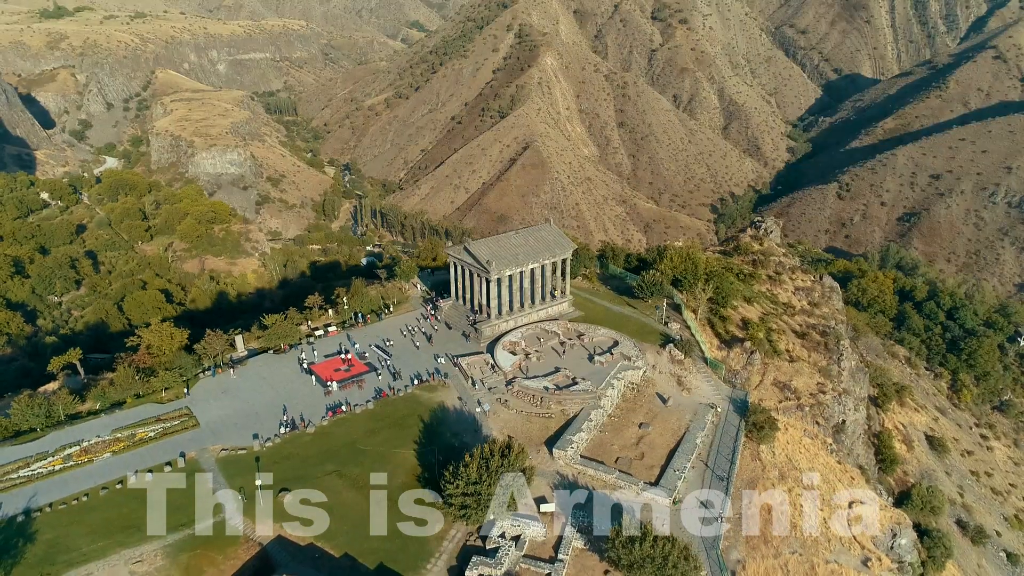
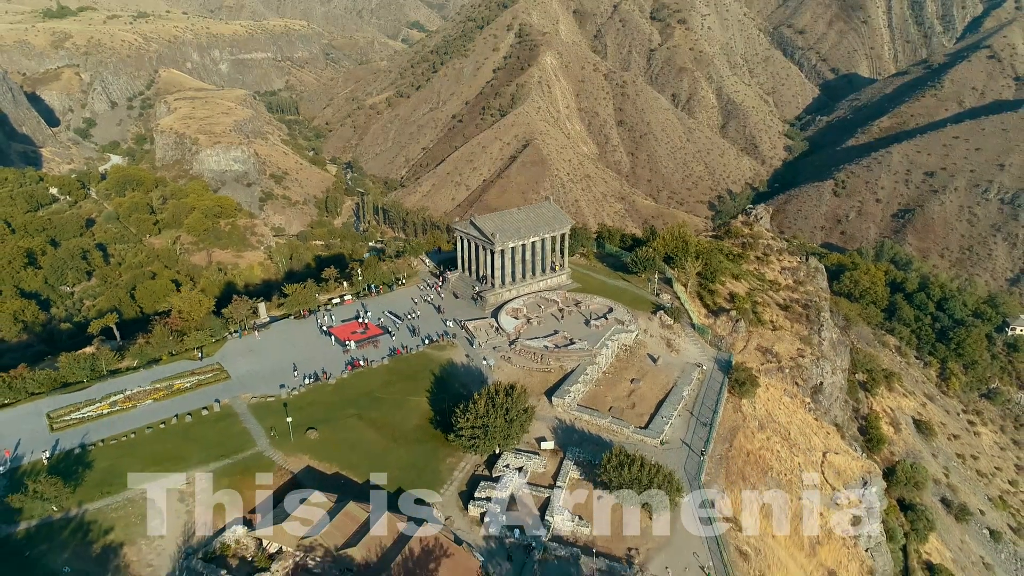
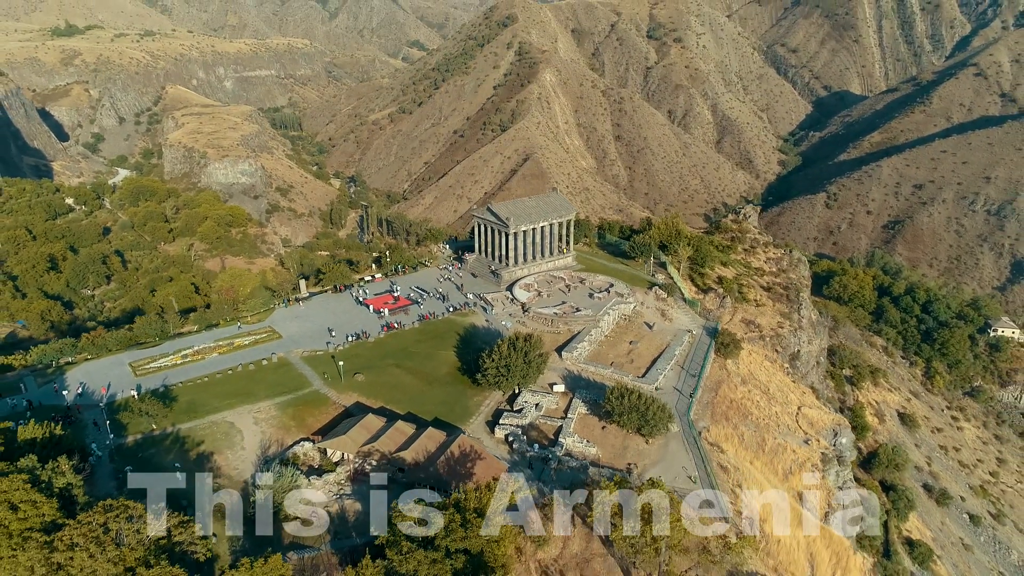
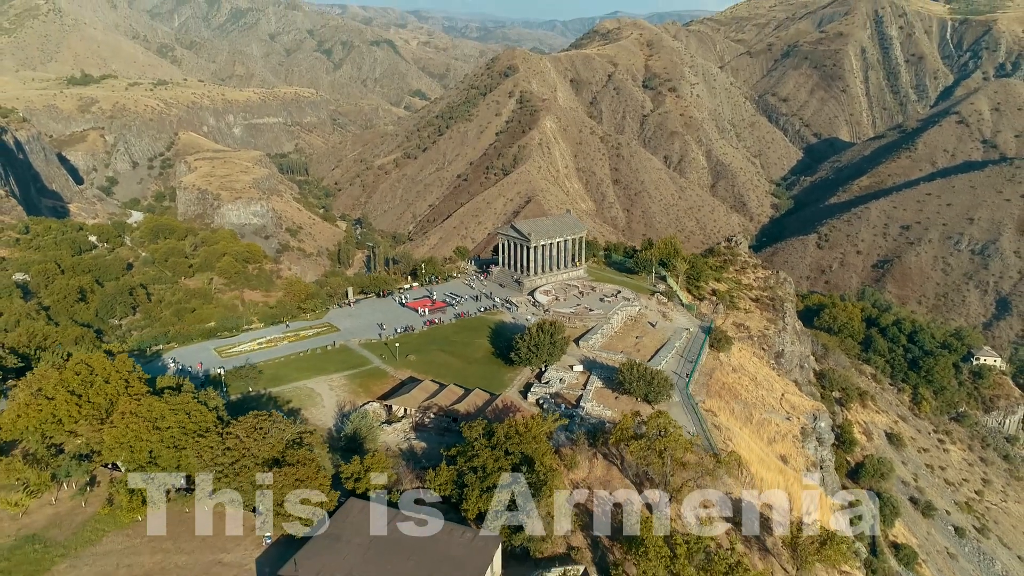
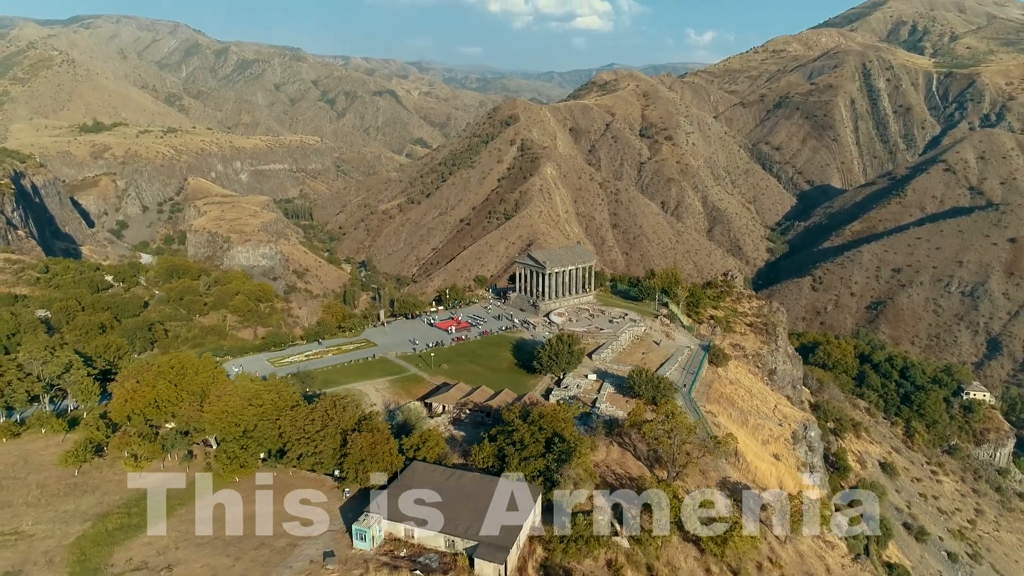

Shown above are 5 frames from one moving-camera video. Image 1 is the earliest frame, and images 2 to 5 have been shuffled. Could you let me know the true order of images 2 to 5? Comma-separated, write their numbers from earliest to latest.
2, 3, 4, 5
